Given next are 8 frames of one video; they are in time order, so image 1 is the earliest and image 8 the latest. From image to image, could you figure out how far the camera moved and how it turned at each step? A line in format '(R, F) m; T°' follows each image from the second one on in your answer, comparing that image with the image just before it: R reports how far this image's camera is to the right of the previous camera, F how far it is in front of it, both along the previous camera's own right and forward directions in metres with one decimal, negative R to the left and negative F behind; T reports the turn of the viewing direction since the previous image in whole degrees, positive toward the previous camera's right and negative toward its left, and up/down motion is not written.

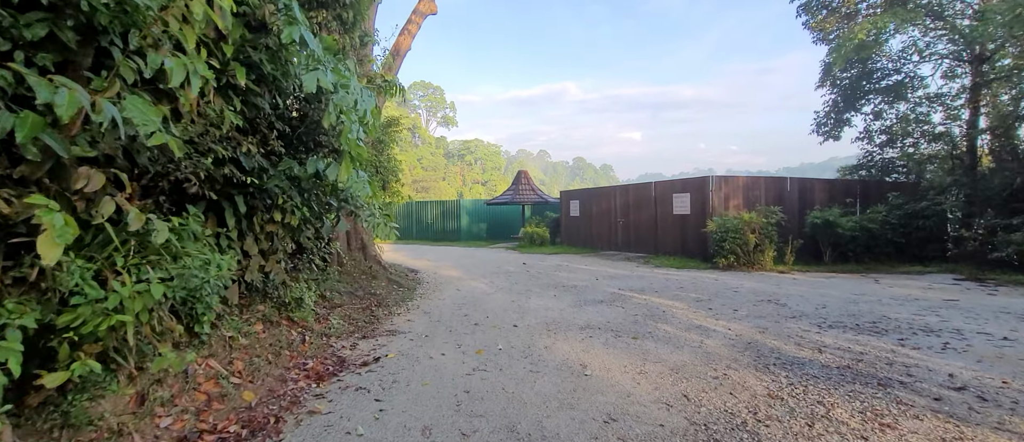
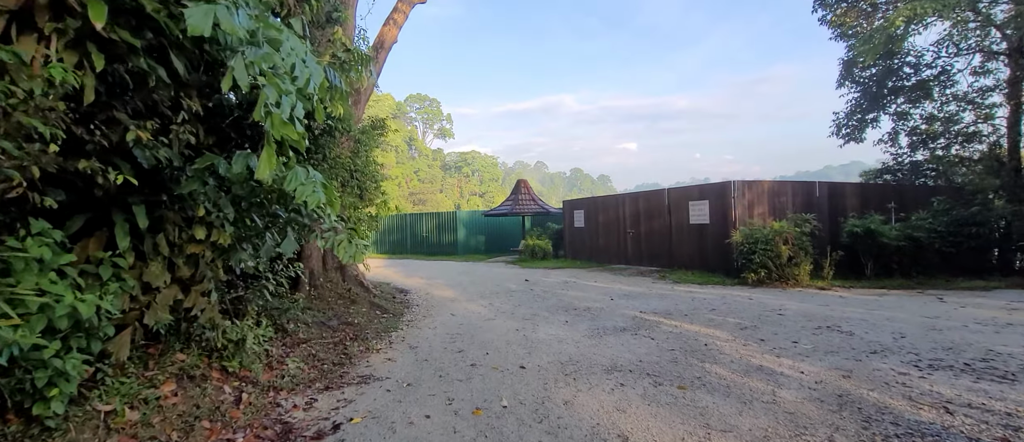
(-0.1, +1.1) m; 0°
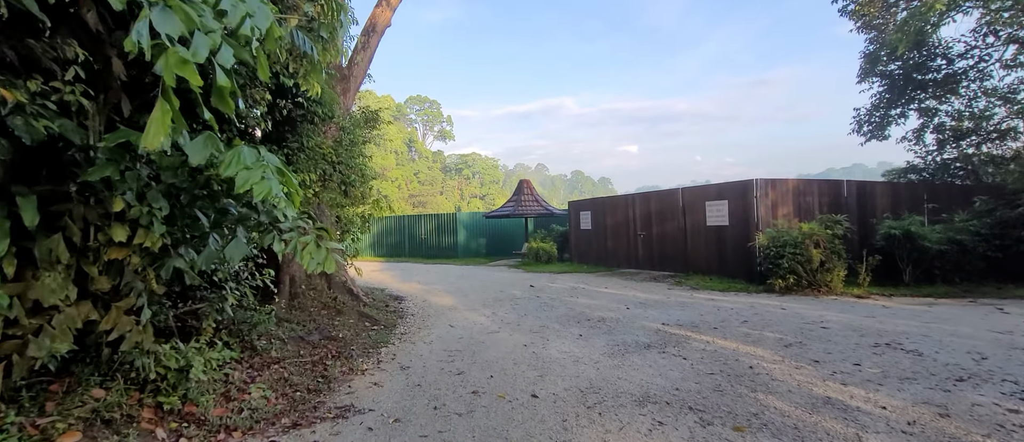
(-0.1, +0.7) m; 0°
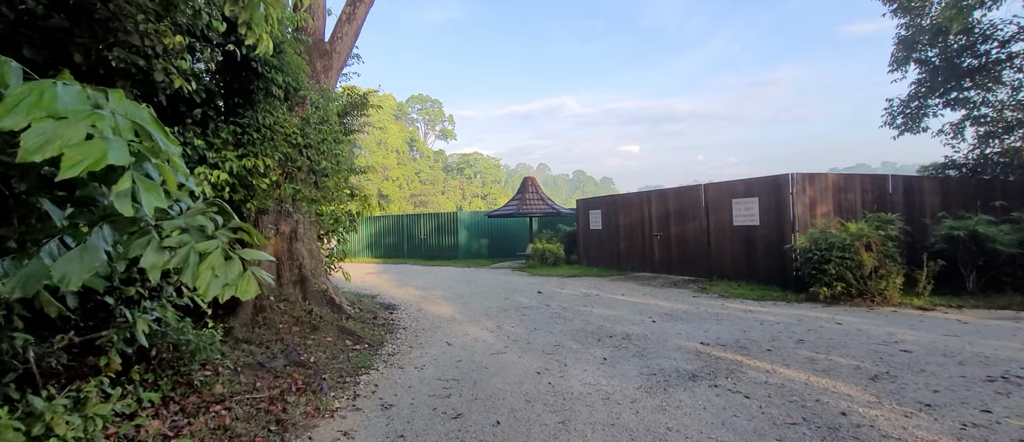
(-0.1, +1.0) m; 0°
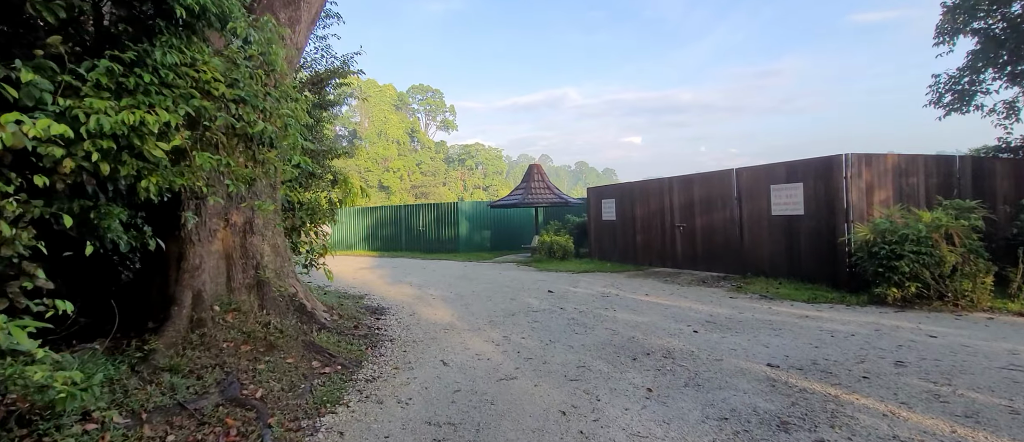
(-0.1, +1.1) m; 0°
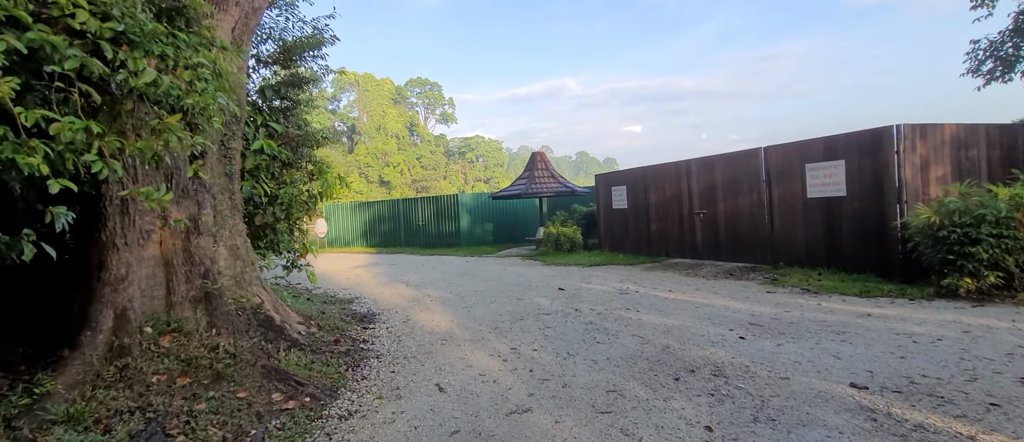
(0.0, +0.9) m; 0°
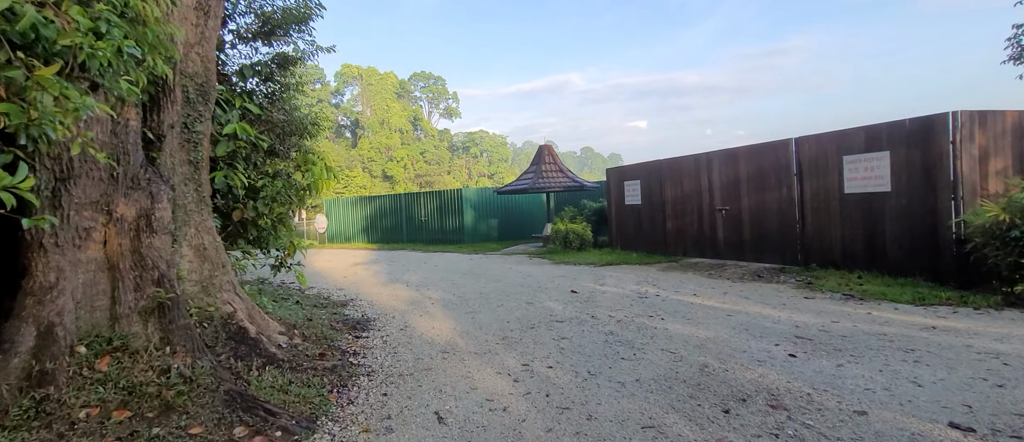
(-0.1, +0.6) m; 0°
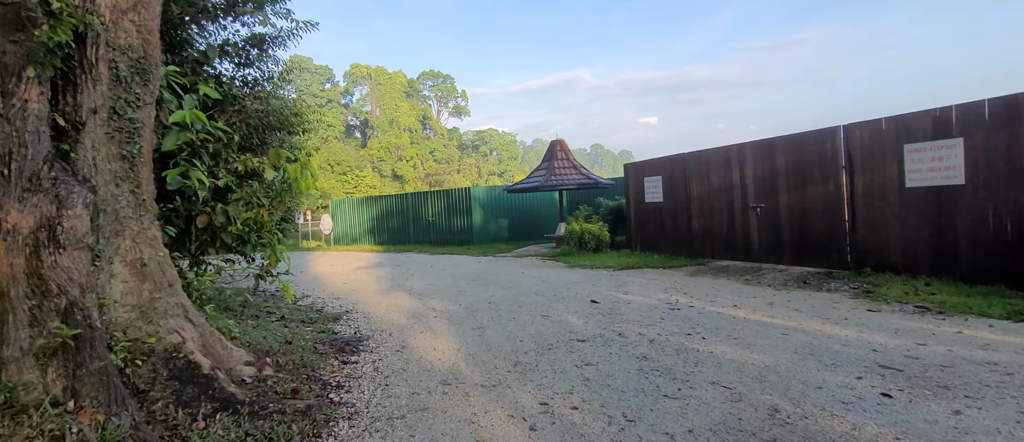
(0.0, +0.8) m; -1°
